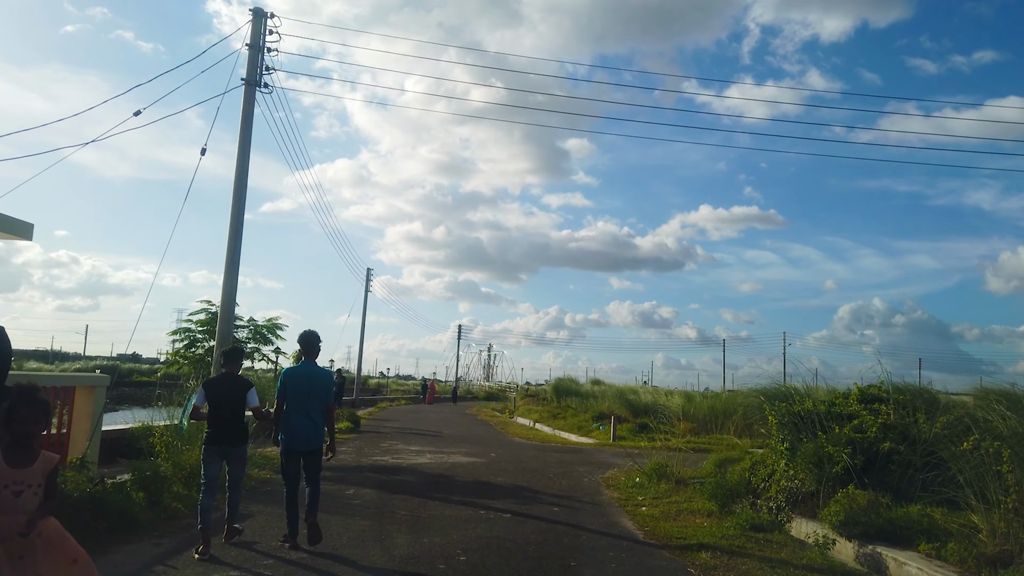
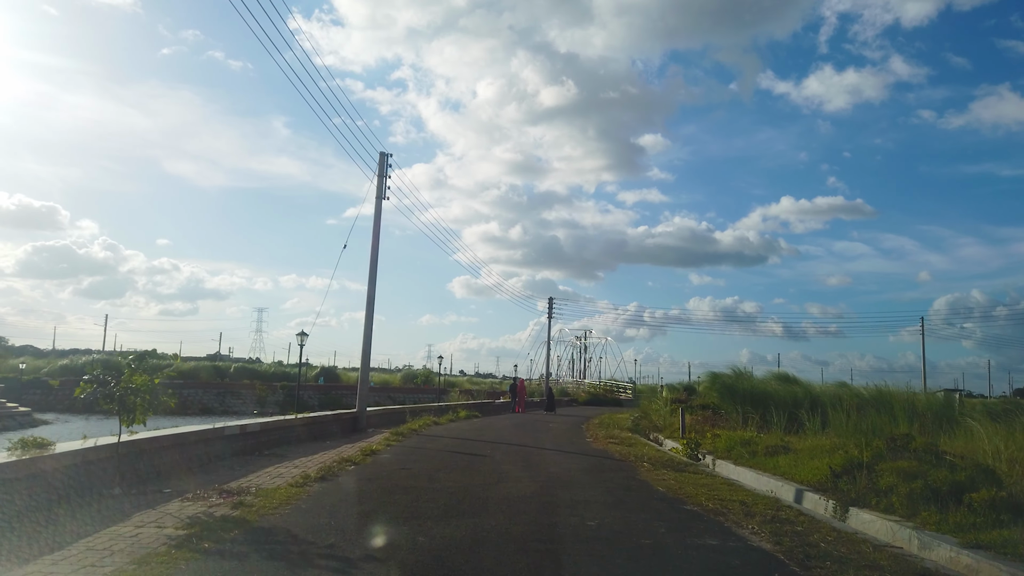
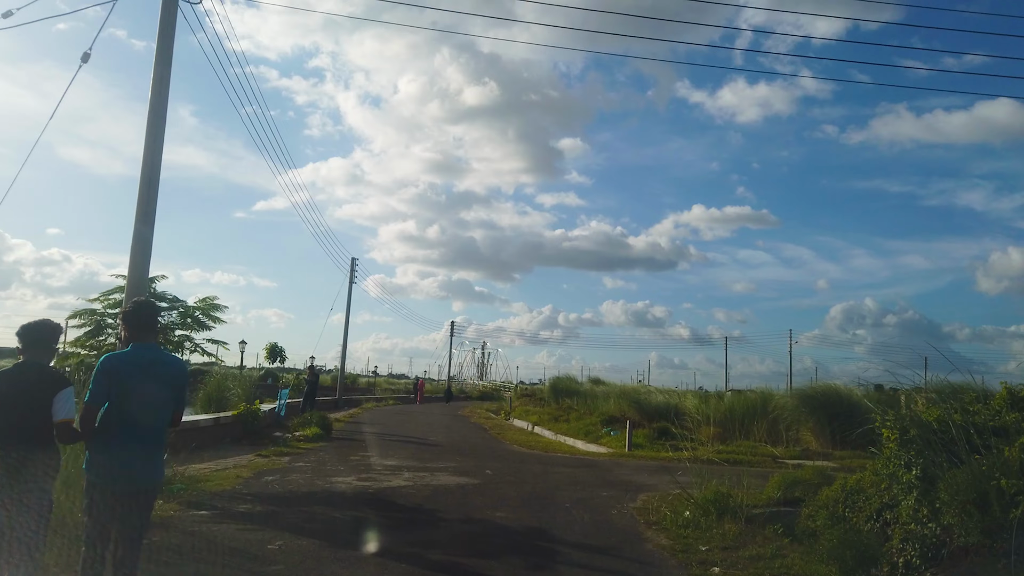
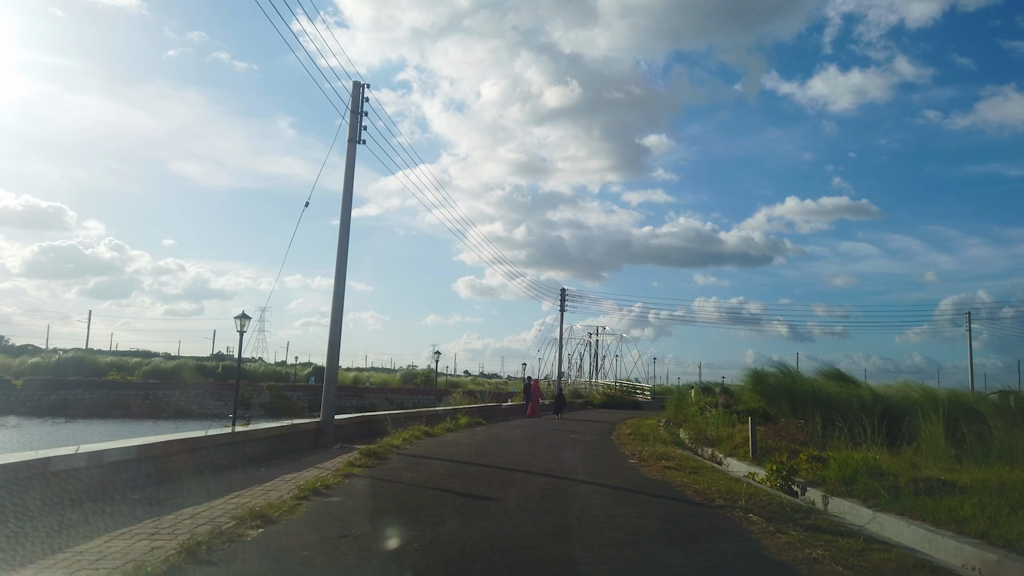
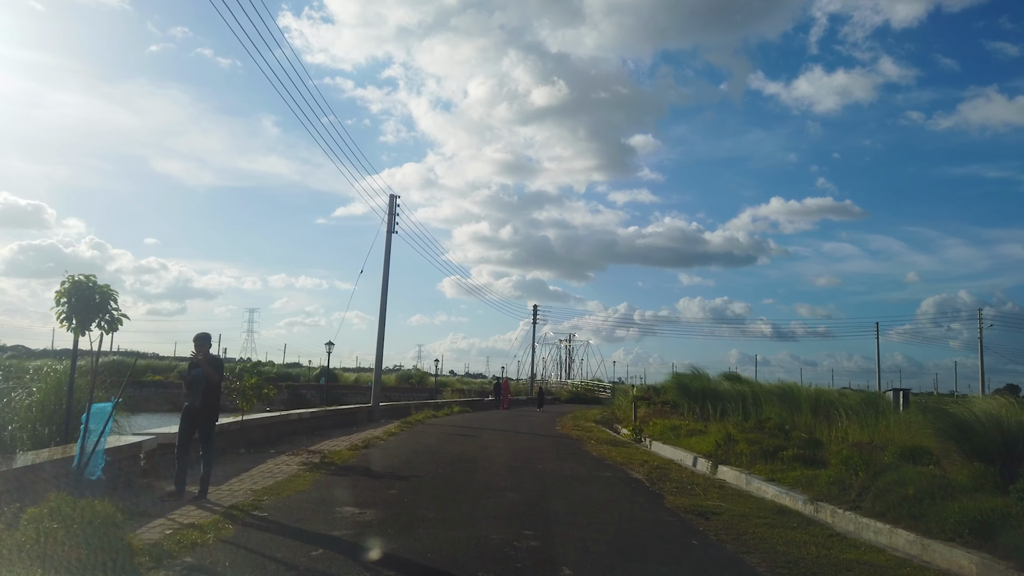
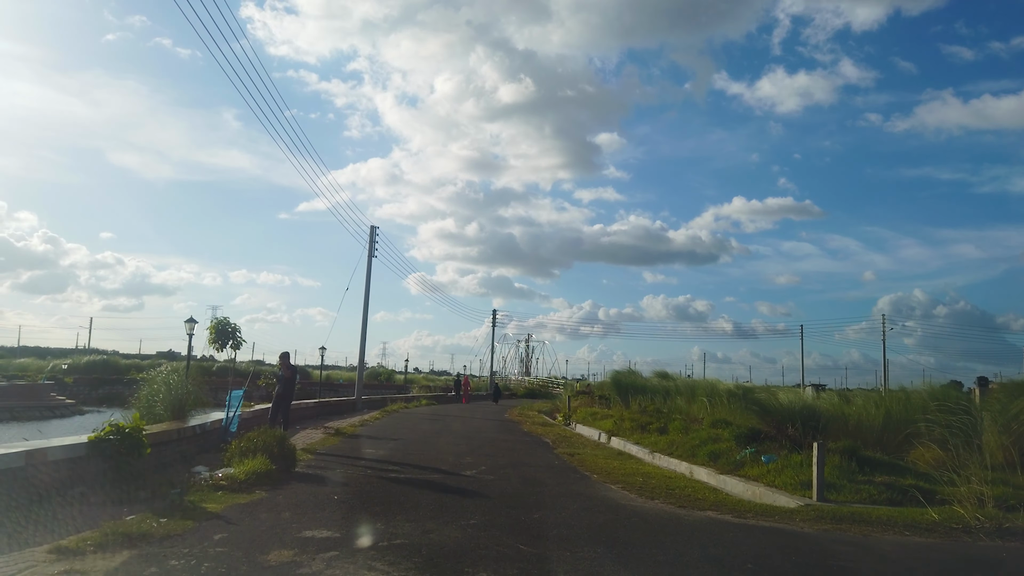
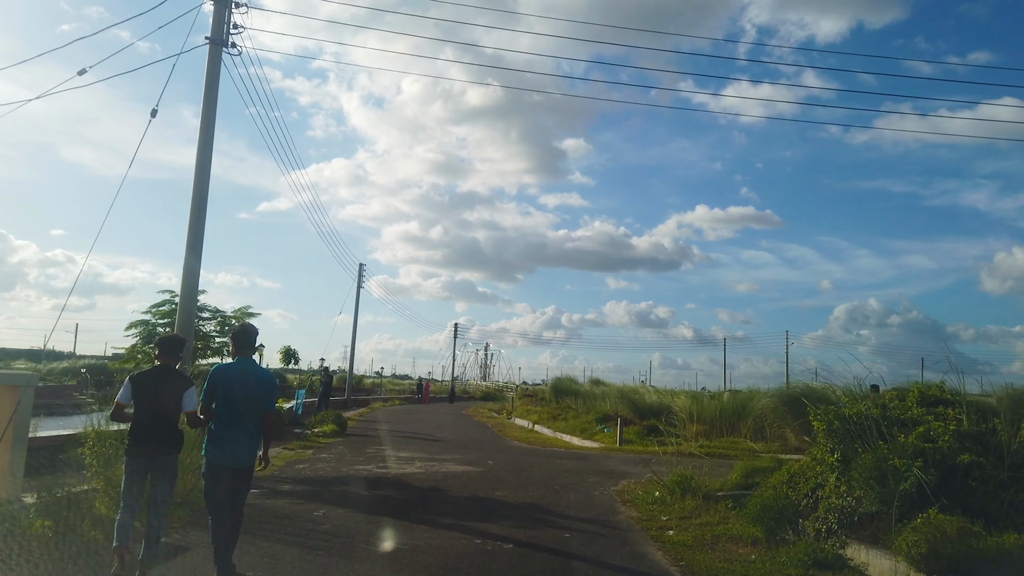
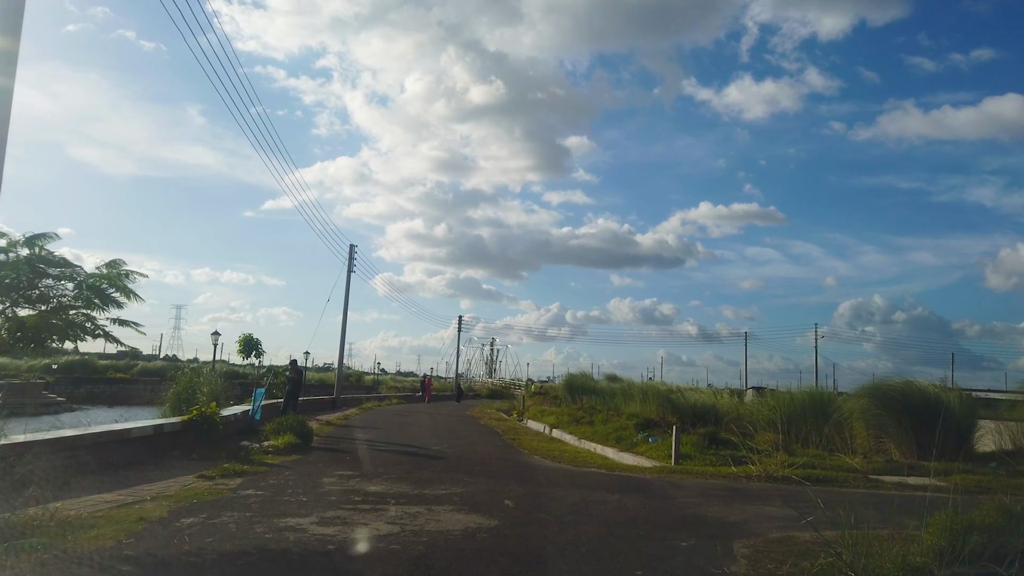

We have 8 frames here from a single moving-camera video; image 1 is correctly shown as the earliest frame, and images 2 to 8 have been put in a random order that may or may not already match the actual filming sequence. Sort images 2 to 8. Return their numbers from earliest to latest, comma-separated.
7, 3, 8, 6, 5, 2, 4
